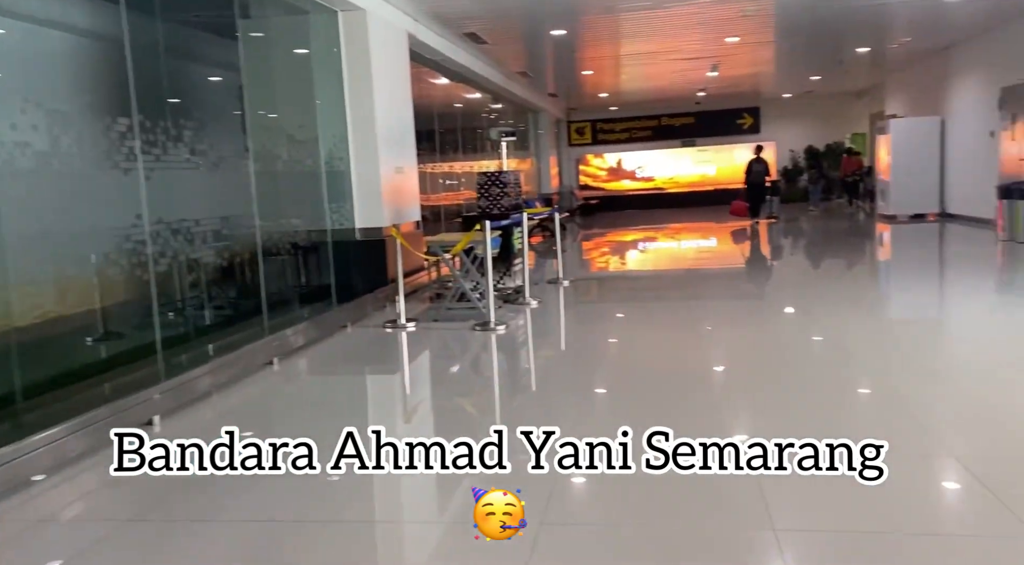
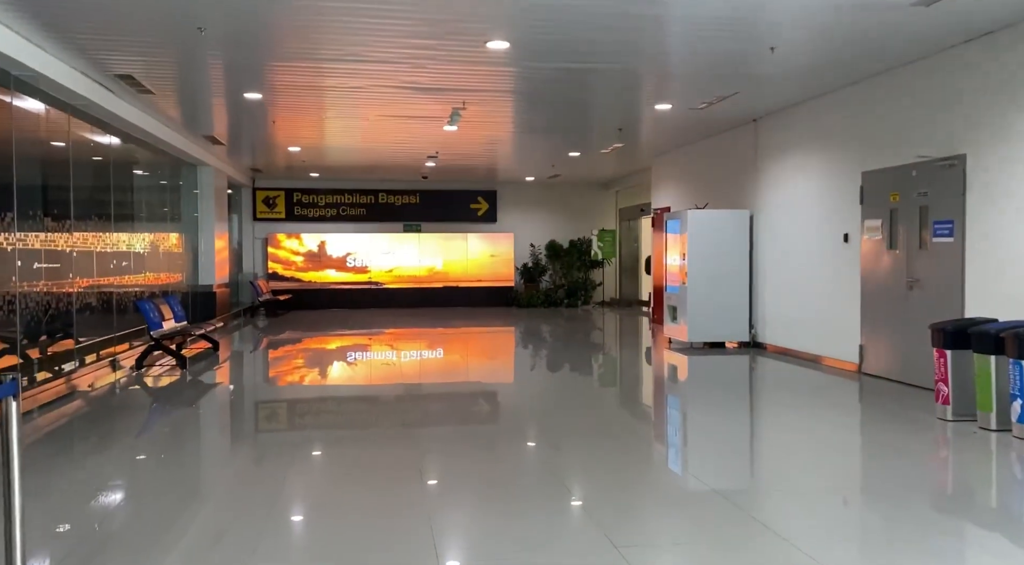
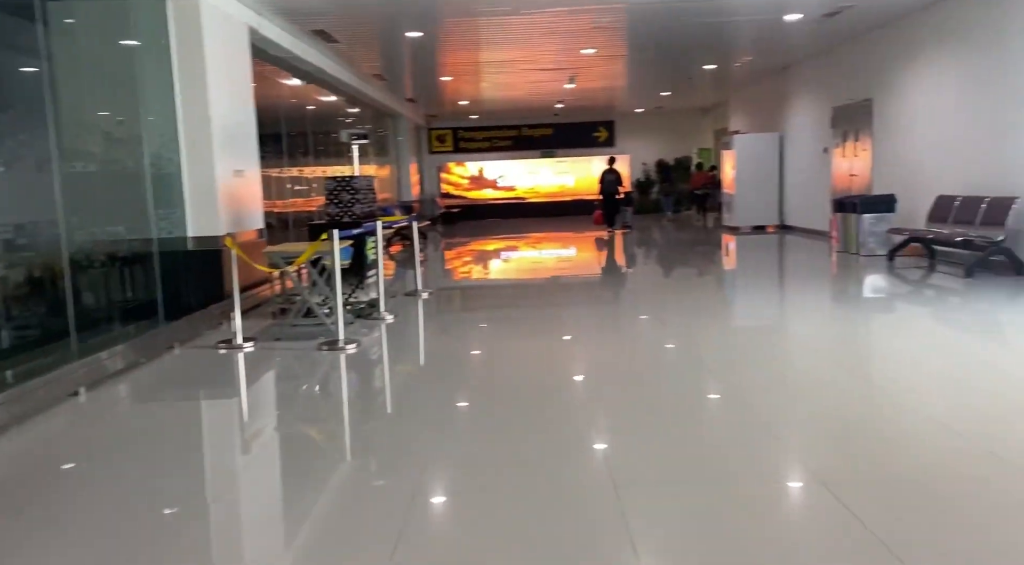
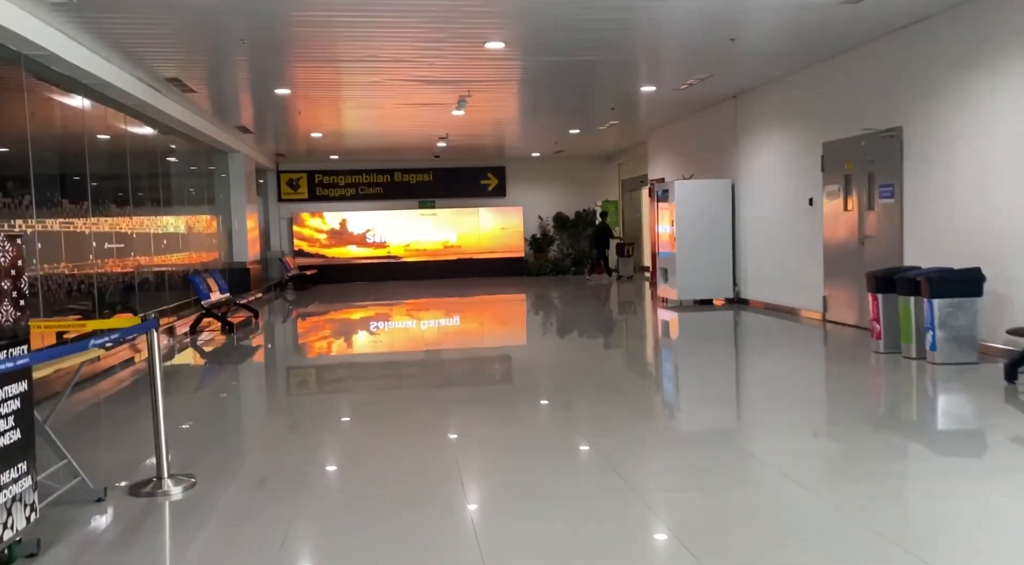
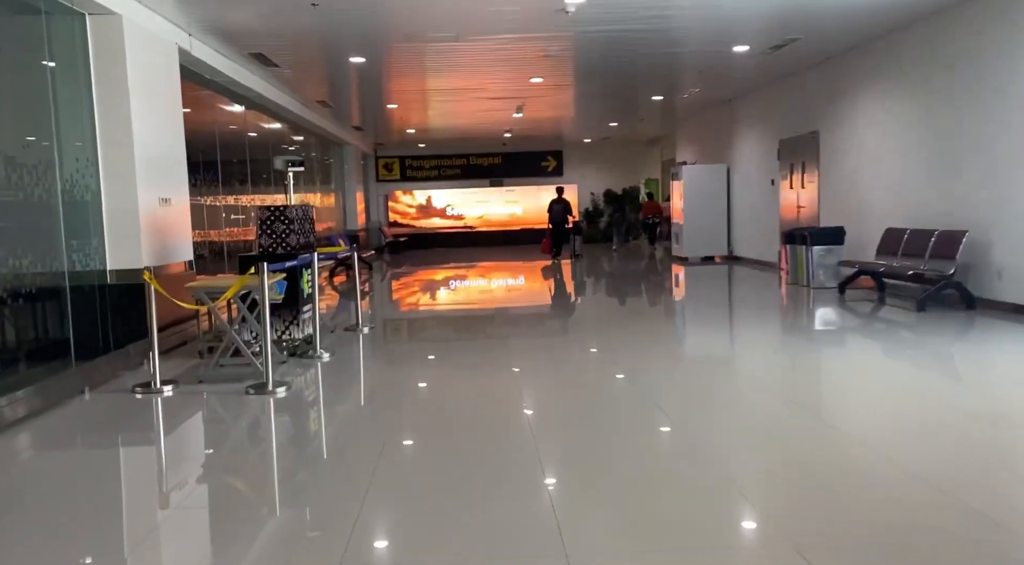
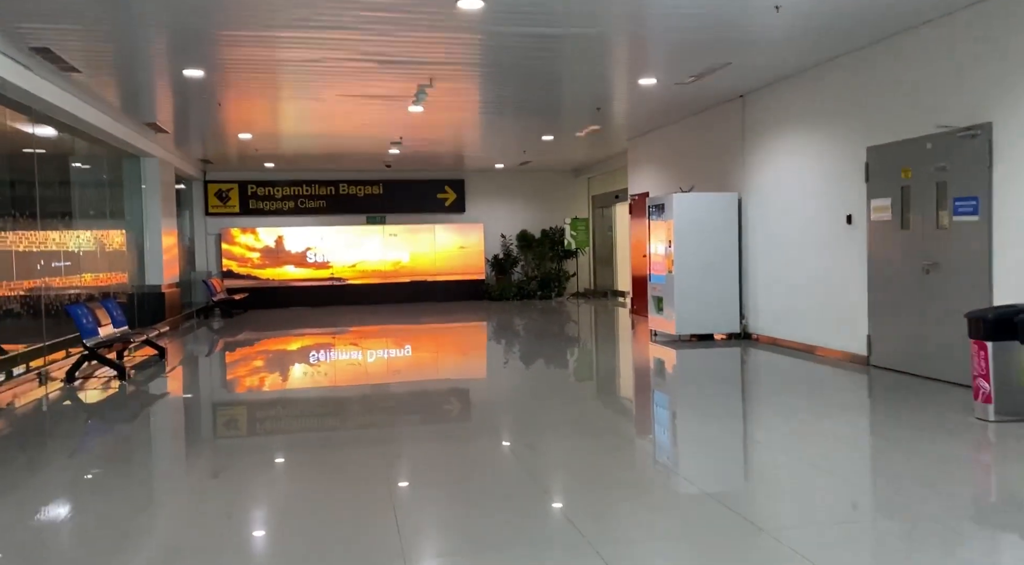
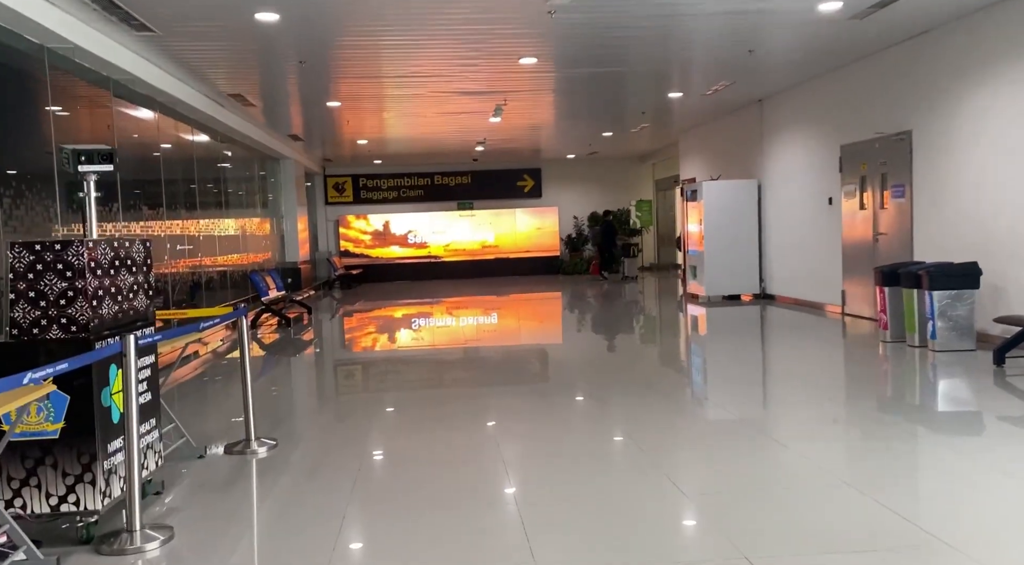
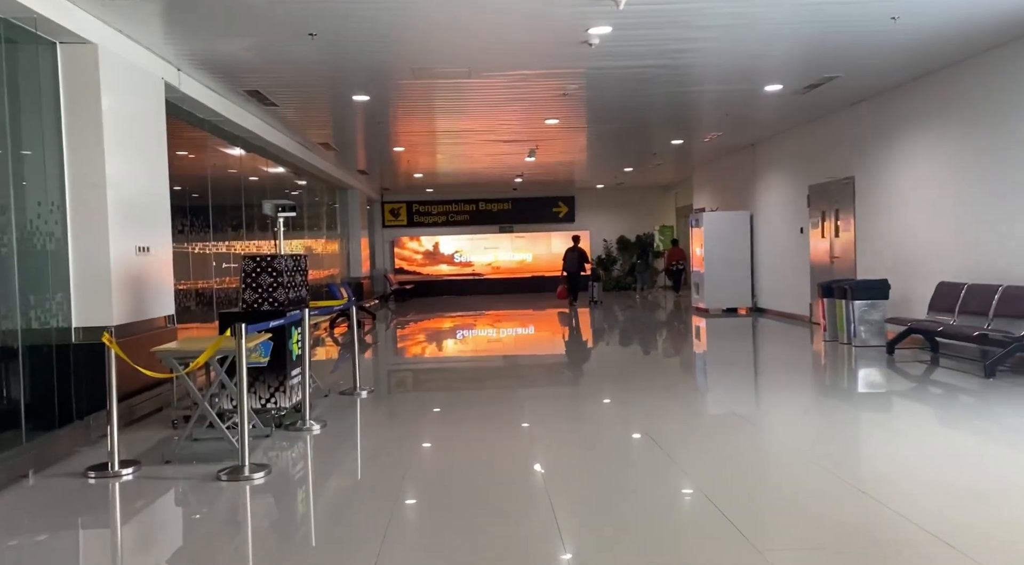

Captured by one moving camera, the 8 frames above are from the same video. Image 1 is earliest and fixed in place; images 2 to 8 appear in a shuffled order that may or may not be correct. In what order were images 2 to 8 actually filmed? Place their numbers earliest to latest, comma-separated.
3, 5, 8, 7, 4, 2, 6
